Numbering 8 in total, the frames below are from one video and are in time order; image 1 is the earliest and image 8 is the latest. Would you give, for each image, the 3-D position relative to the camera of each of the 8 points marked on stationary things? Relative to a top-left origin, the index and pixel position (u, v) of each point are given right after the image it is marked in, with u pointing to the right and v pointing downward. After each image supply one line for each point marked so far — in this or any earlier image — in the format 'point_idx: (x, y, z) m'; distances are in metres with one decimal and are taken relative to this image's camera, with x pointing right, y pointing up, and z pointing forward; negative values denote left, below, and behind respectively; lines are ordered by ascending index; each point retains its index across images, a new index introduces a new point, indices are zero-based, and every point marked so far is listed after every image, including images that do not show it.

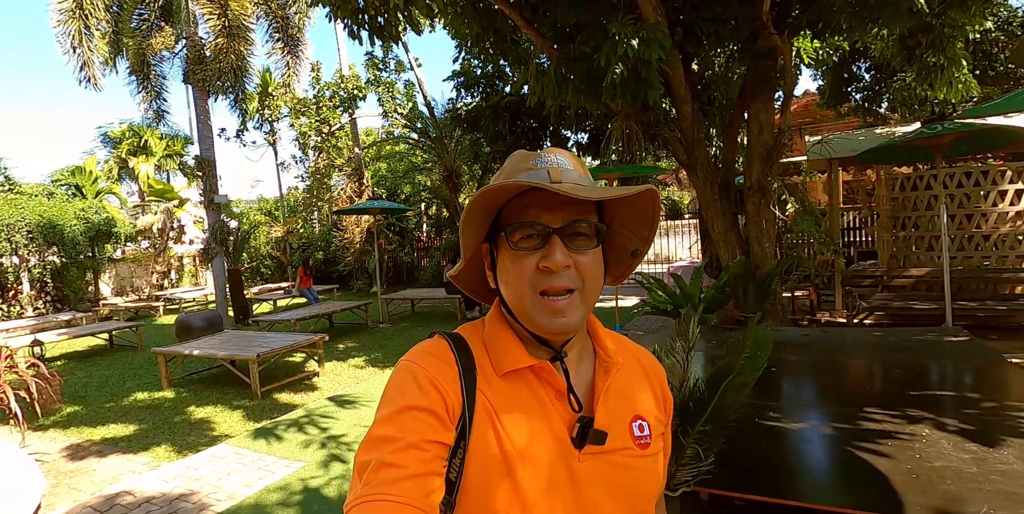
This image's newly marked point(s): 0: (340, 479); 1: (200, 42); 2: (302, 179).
0: (-1.1, -1.4, +3.1) m
1: (-5.6, +3.9, +8.9) m
2: (-5.9, +2.2, +13.7) m
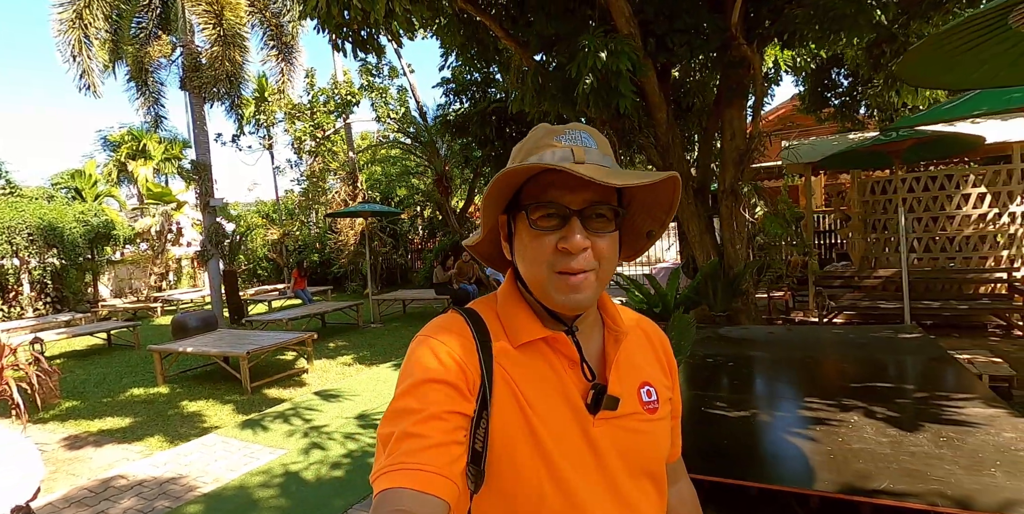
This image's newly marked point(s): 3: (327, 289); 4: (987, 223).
0: (-1.3, -1.4, +3.4) m
1: (-5.9, +3.8, +9.1) m
2: (-6.2, +2.2, +14.0) m
3: (-4.5, -0.8, +11.8) m
4: (+6.4, +0.5, +6.7) m
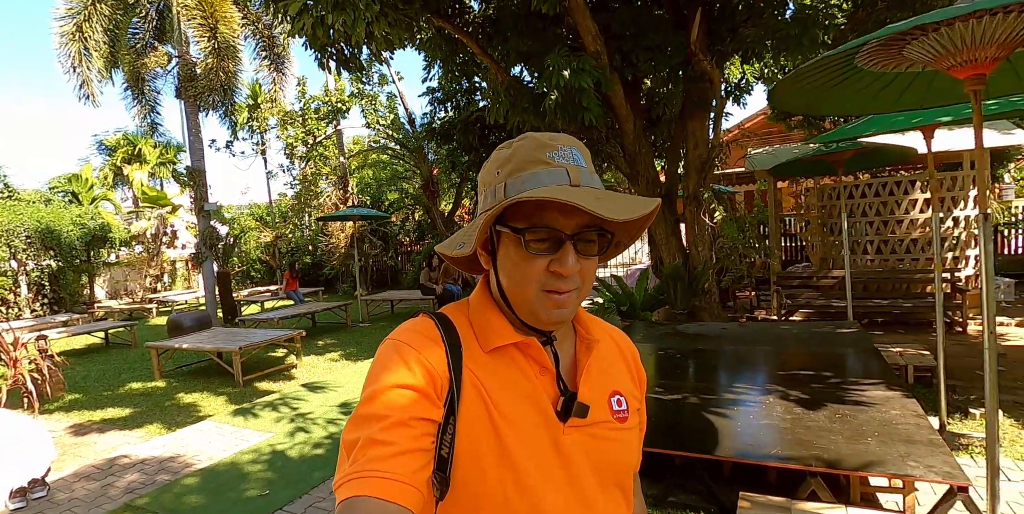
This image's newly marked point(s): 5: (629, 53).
0: (-1.6, -1.4, +3.8) m
1: (-6.2, +3.8, +9.5) m
2: (-6.5, +2.1, +14.4) m
3: (-4.9, -0.8, +12.2) m
4: (+6.1, +0.5, +7.2) m
5: (+1.5, +2.7, +6.5) m
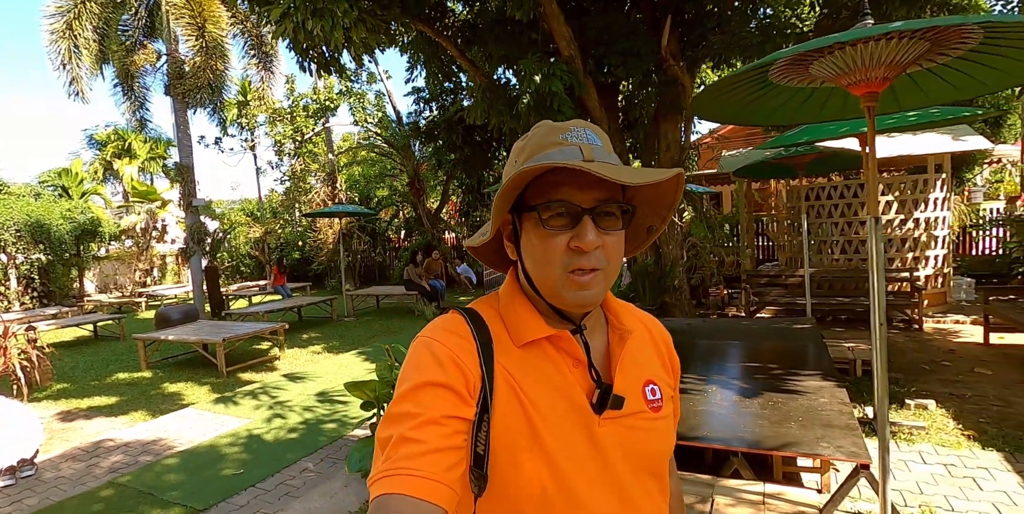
0: (-1.9, -1.4, +4.0) m
1: (-6.5, +3.9, +9.6) m
2: (-6.9, +2.2, +14.5) m
3: (-5.2, -0.7, +12.4) m
4: (+5.8, +0.5, +7.5) m
5: (+1.2, +2.8, +6.7) m
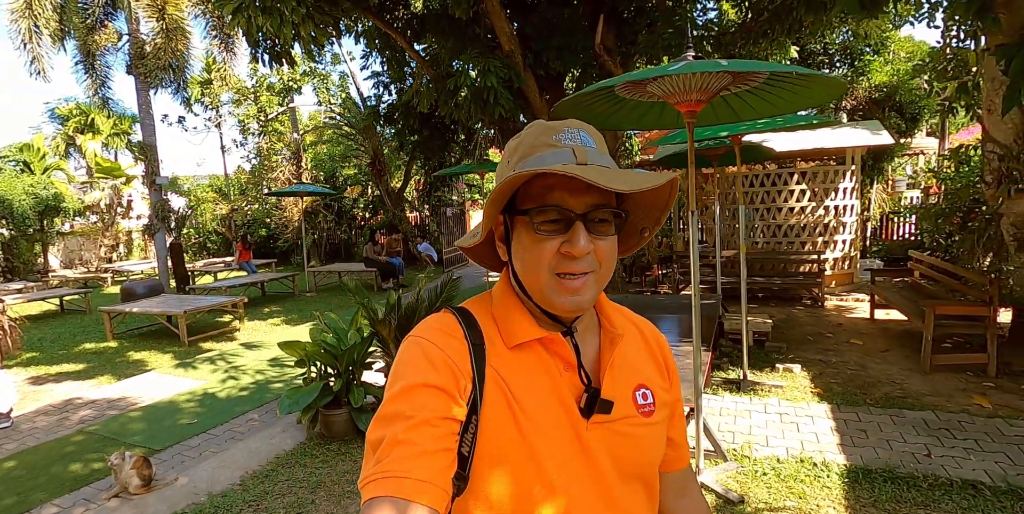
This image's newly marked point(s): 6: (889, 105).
0: (-2.6, -1.2, +4.5) m
1: (-7.4, +4.4, +9.8) m
2: (-8.0, +2.9, +14.7) m
3: (-6.3, -0.2, +12.7) m
4: (+4.9, +0.7, +8.2) m
5: (+0.4, +3.0, +7.2) m
6: (+7.5, +3.0, +9.7) m
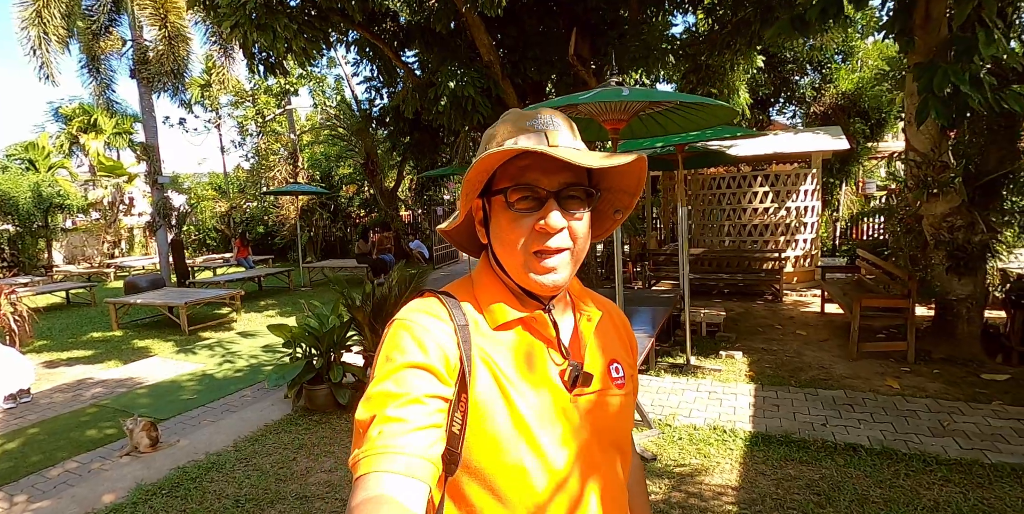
0: (-3.0, -1.2, +5.1) m
1: (-7.7, +4.5, +10.3) m
2: (-8.4, +3.0, +15.2) m
3: (-6.6, -0.1, +13.2) m
4: (+4.6, +0.8, +8.8) m
5: (+0.1, +3.1, +7.7) m
6: (+7.2, +3.1, +10.2) m
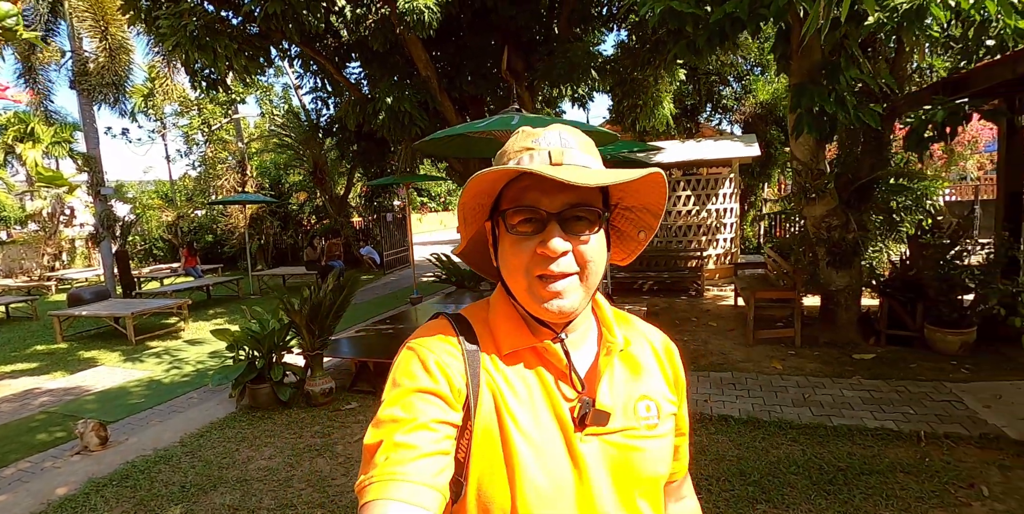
0: (-3.7, -1.3, +5.3) m
1: (-8.9, +4.2, +10.2) m
2: (-9.9, +2.8, +15.1) m
3: (-8.0, -0.3, +13.2) m
4: (+3.5, +0.8, +9.6) m
5: (-0.9, +3.0, +8.2) m
6: (+6.0, +3.1, +11.2) m
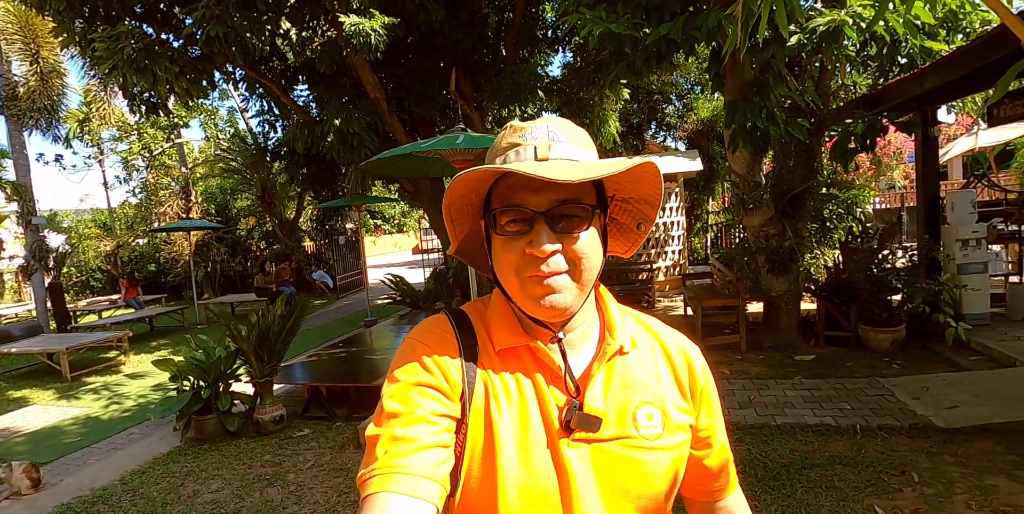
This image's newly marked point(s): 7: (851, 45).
0: (-4.1, -1.6, +5.1) m
1: (-9.9, +3.5, +9.7) m
2: (-11.2, +1.9, +14.4) m
3: (-9.0, -1.0, +12.6) m
4: (+2.7, +0.5, +9.9) m
5: (-1.7, +2.7, +8.3) m
6: (+4.9, +2.9, +11.8) m
7: (+3.7, +2.3, +5.4) m
